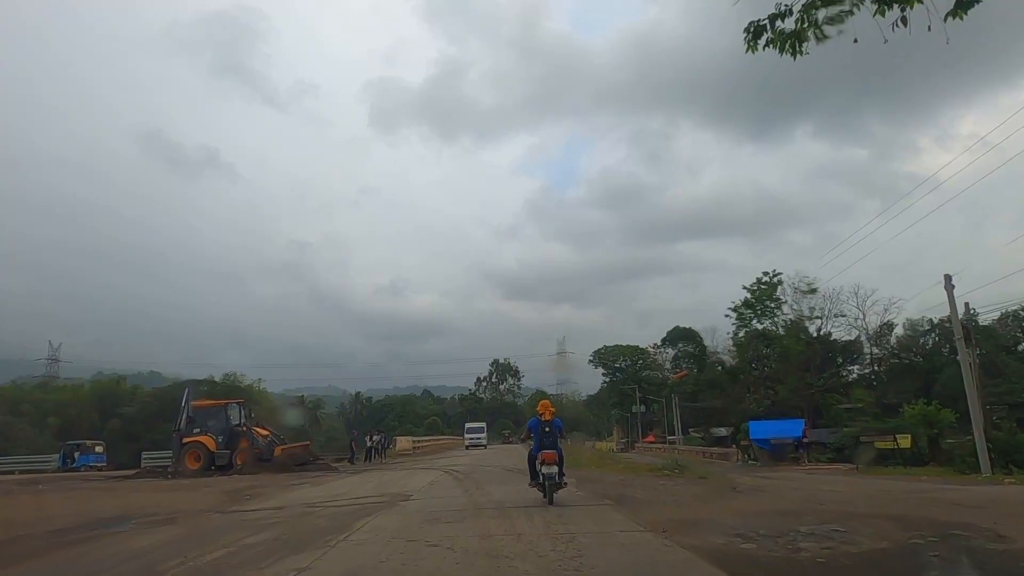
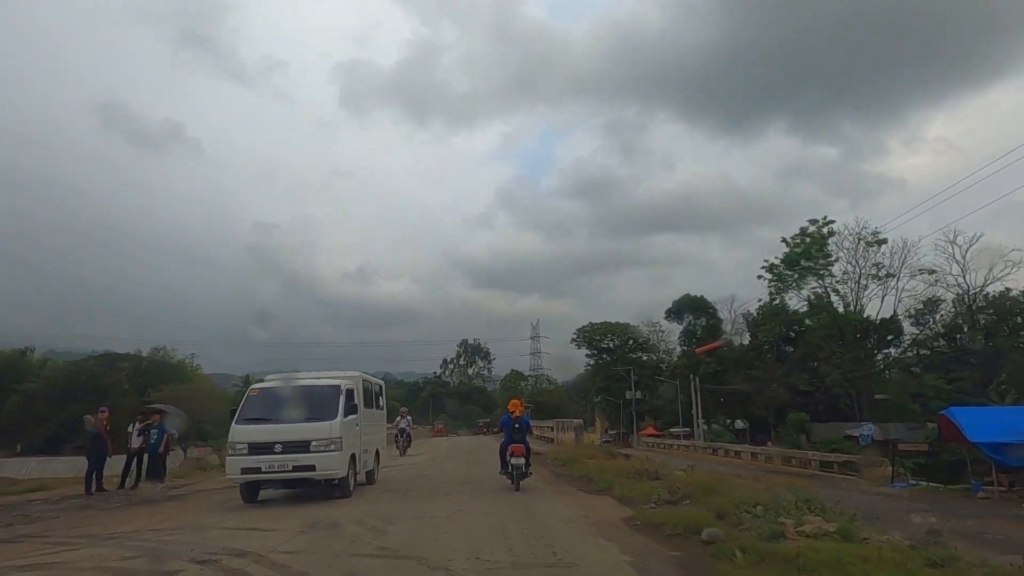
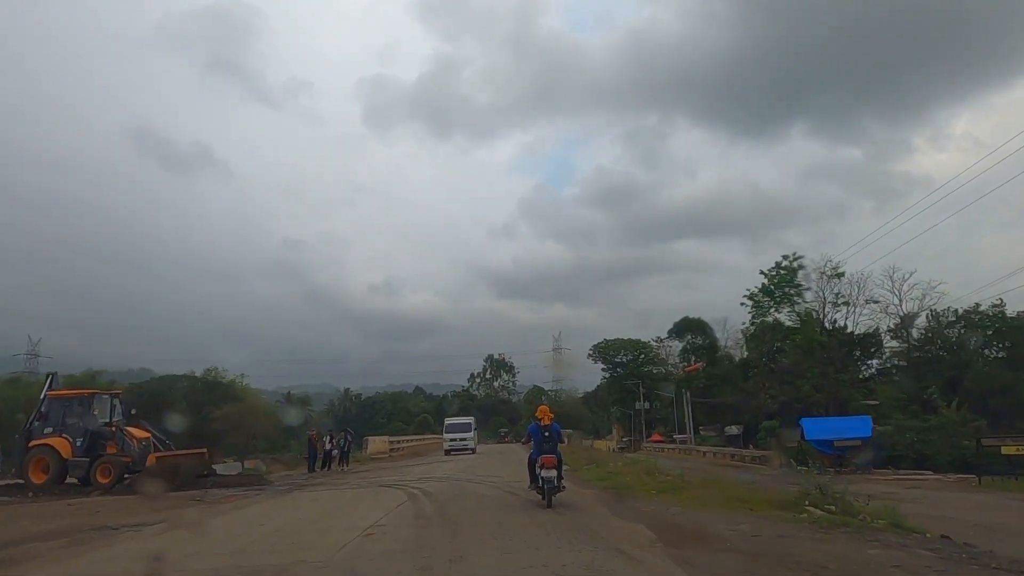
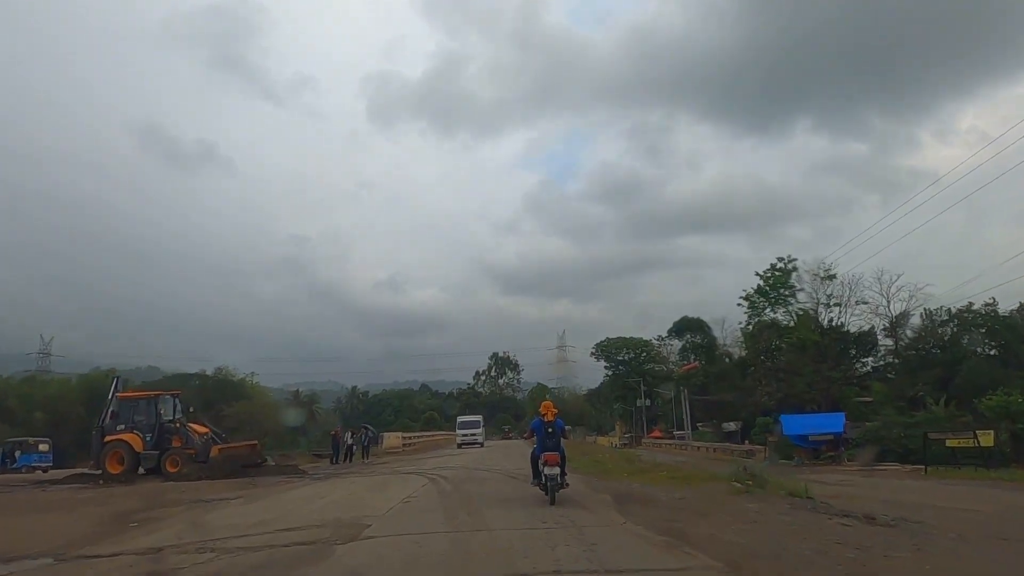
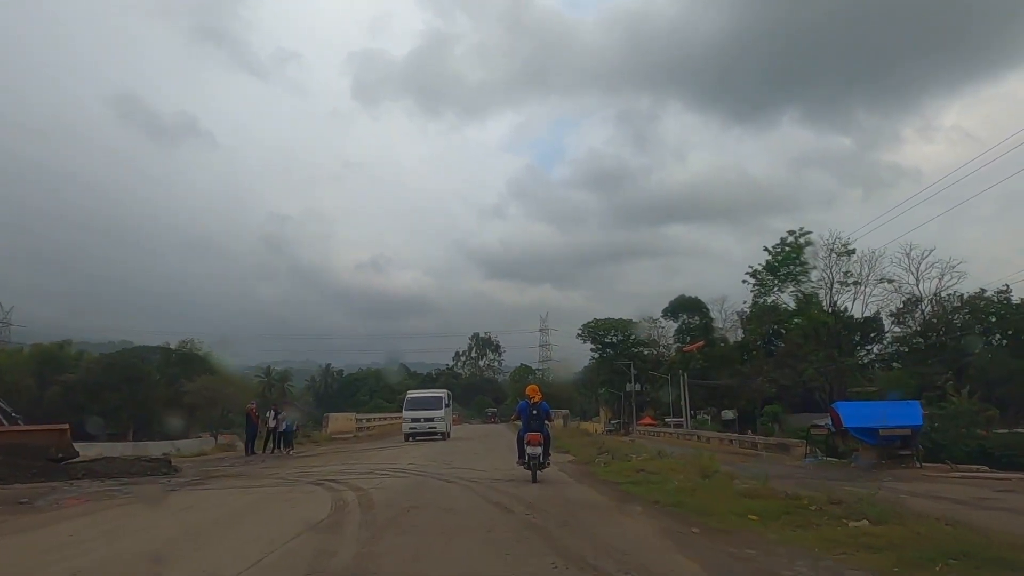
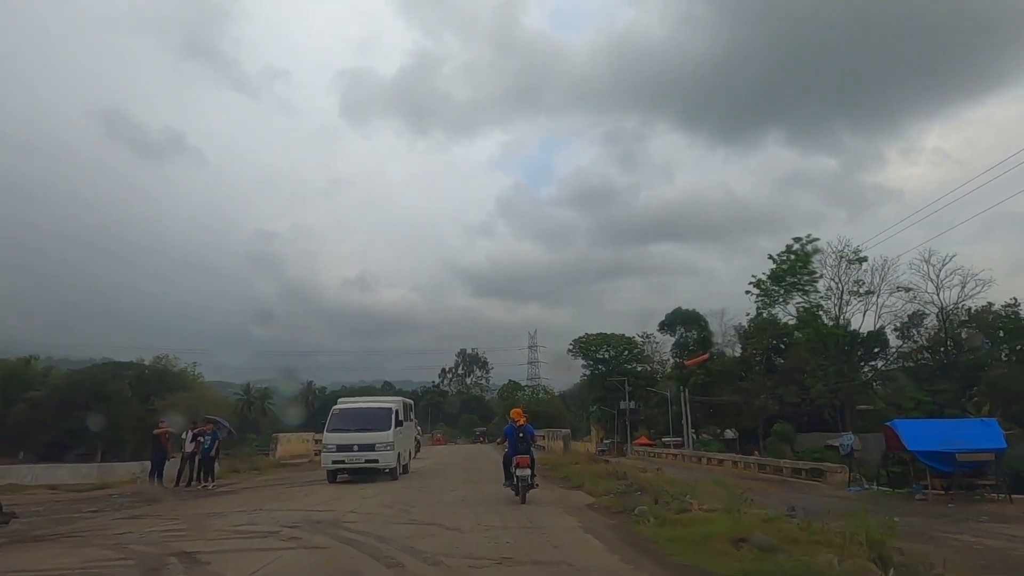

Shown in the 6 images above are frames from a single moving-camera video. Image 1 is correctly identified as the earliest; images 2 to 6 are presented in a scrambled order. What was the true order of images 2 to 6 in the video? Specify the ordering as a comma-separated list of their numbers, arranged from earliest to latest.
4, 3, 5, 6, 2
